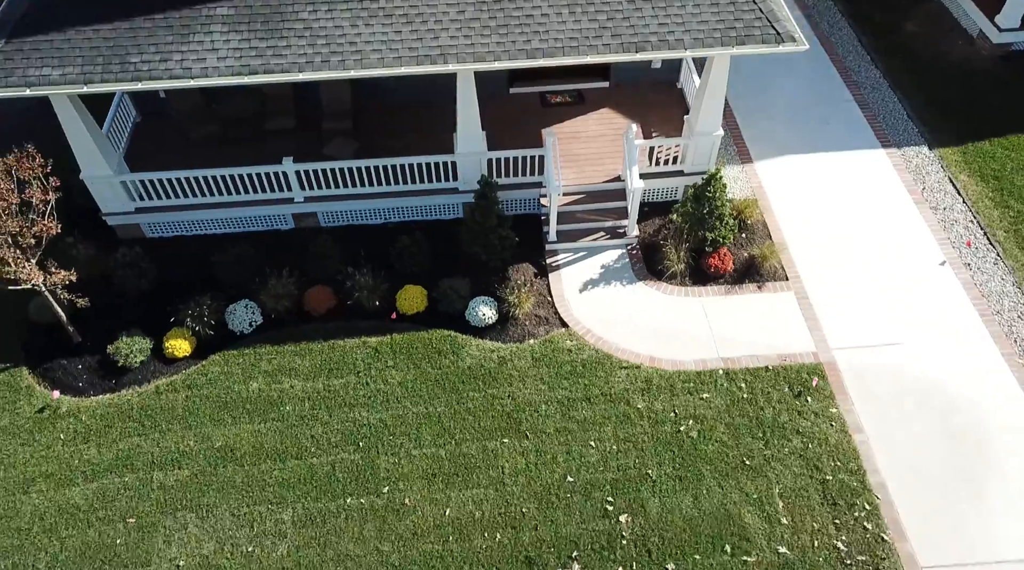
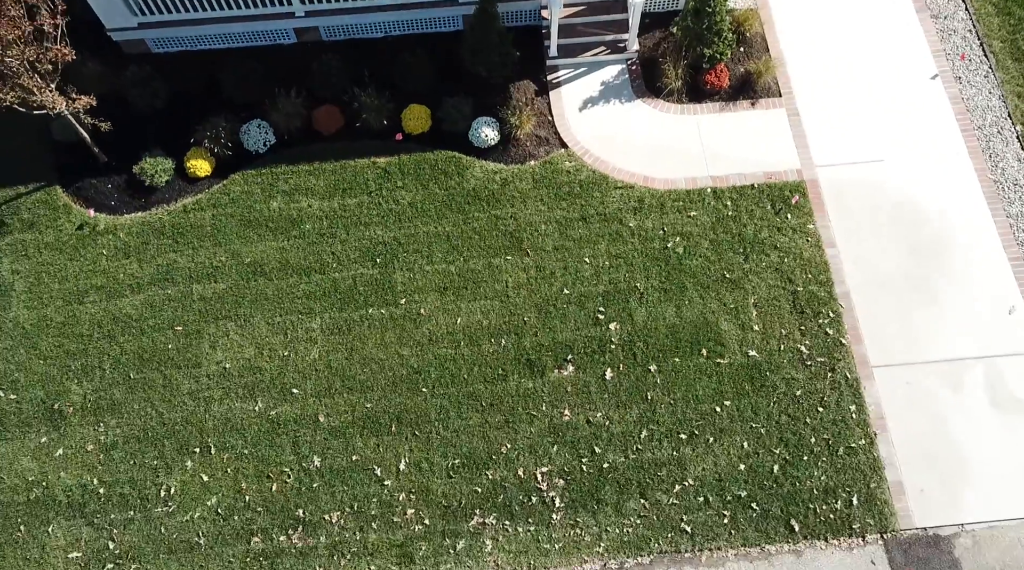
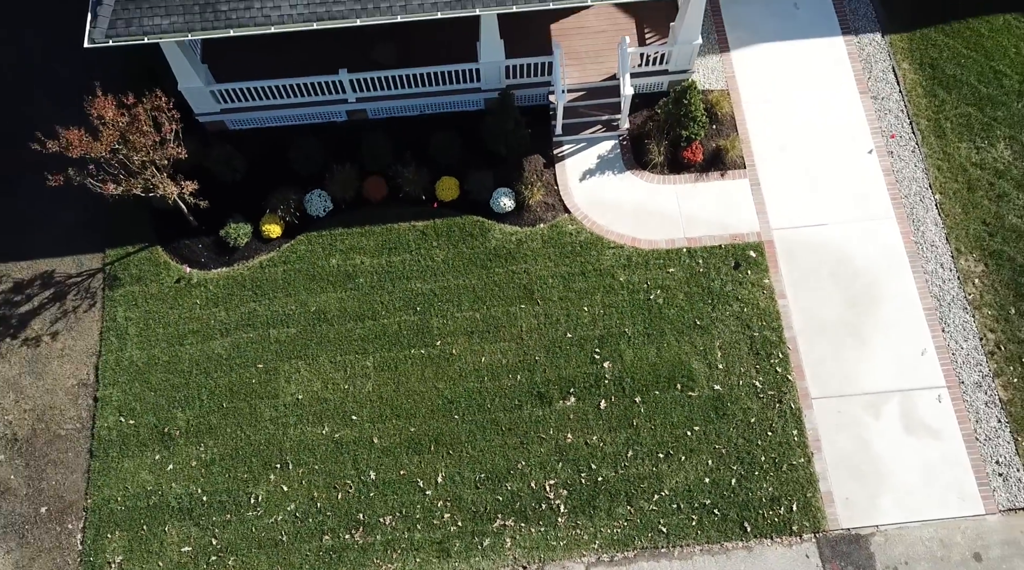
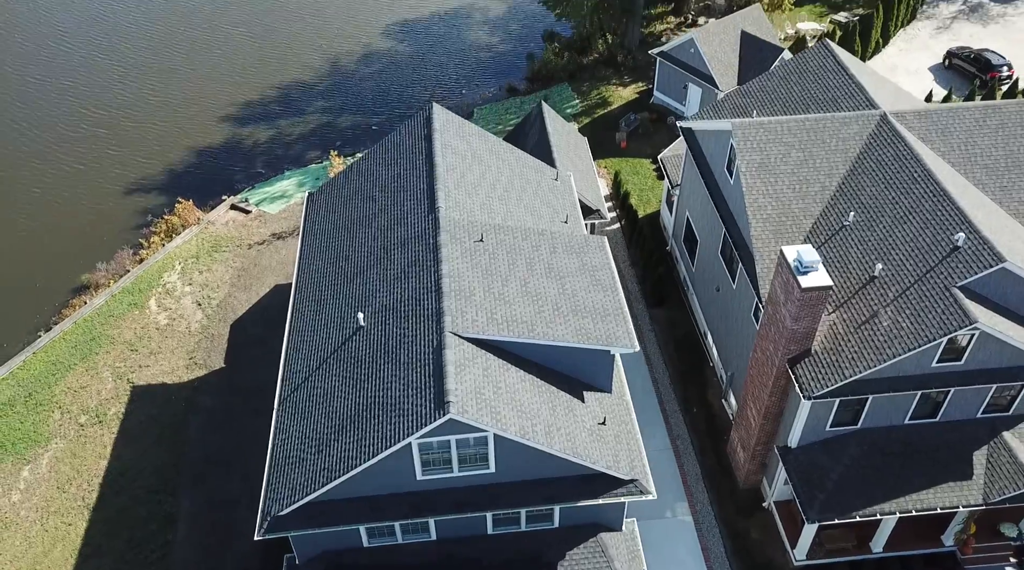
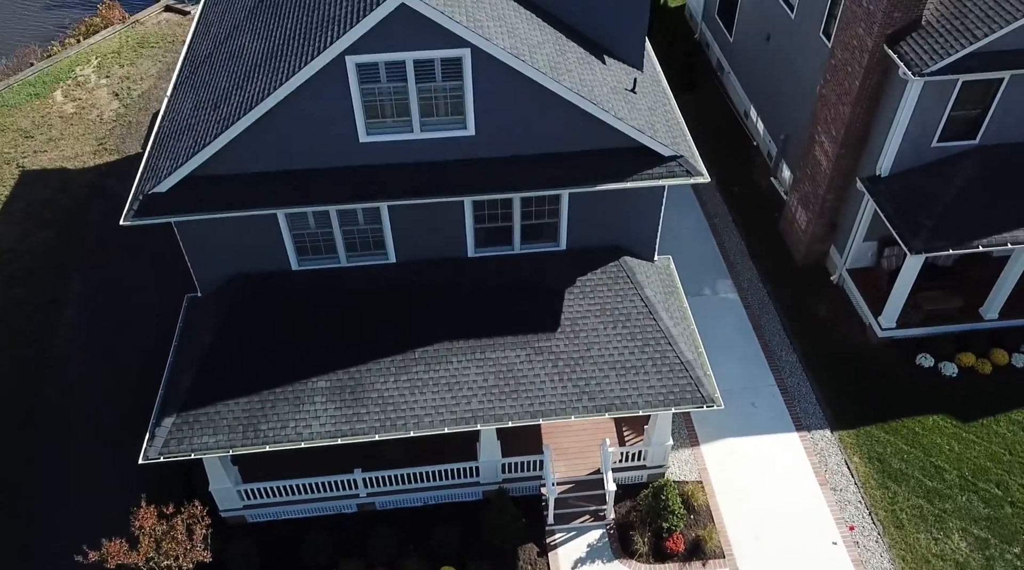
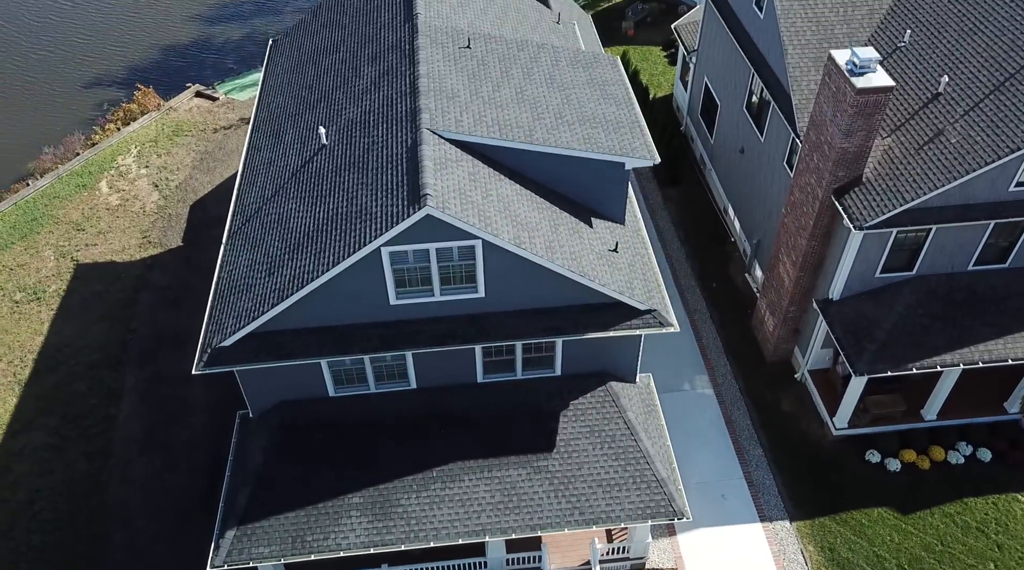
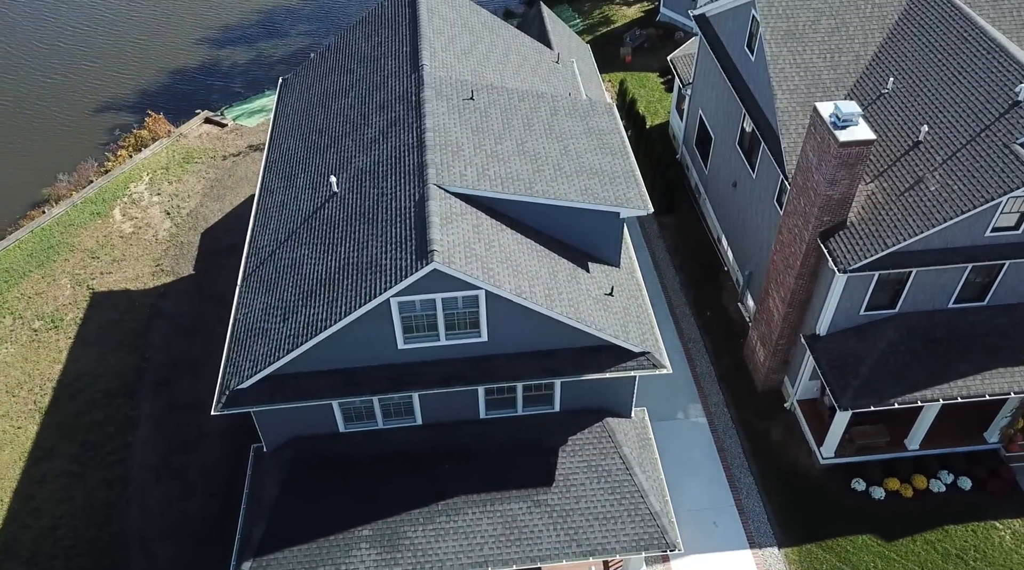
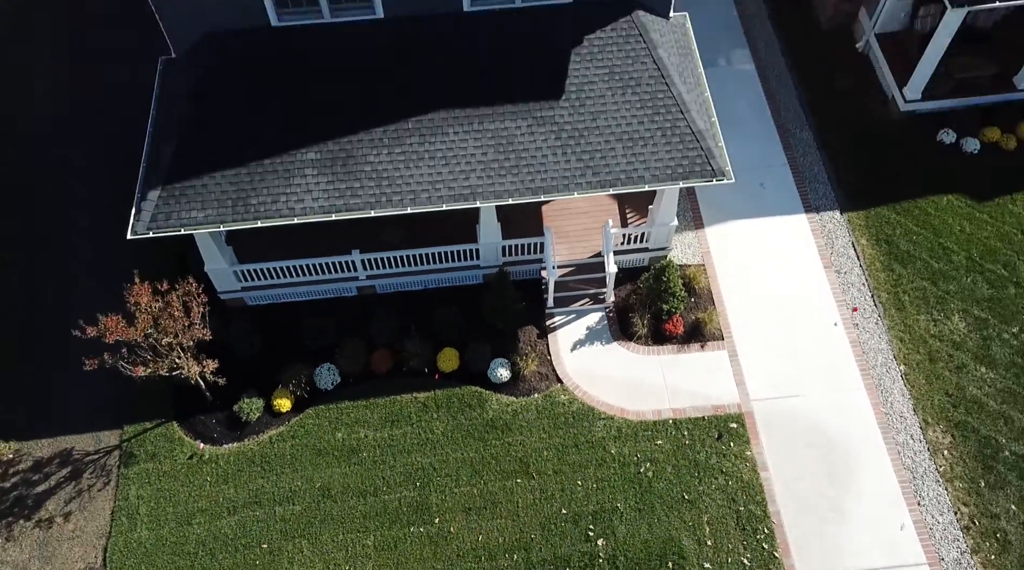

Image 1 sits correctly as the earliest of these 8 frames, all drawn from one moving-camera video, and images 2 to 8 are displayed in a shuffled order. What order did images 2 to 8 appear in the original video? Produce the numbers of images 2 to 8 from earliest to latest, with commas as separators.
2, 3, 8, 5, 6, 7, 4
